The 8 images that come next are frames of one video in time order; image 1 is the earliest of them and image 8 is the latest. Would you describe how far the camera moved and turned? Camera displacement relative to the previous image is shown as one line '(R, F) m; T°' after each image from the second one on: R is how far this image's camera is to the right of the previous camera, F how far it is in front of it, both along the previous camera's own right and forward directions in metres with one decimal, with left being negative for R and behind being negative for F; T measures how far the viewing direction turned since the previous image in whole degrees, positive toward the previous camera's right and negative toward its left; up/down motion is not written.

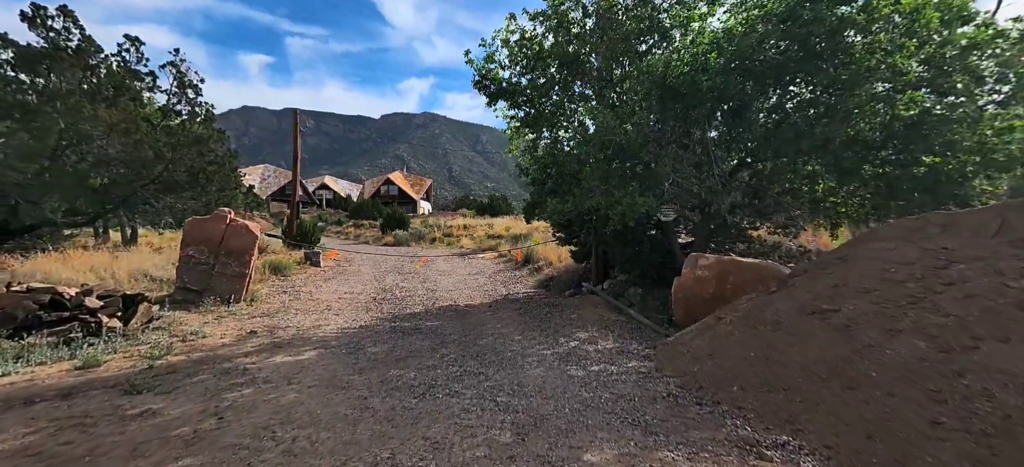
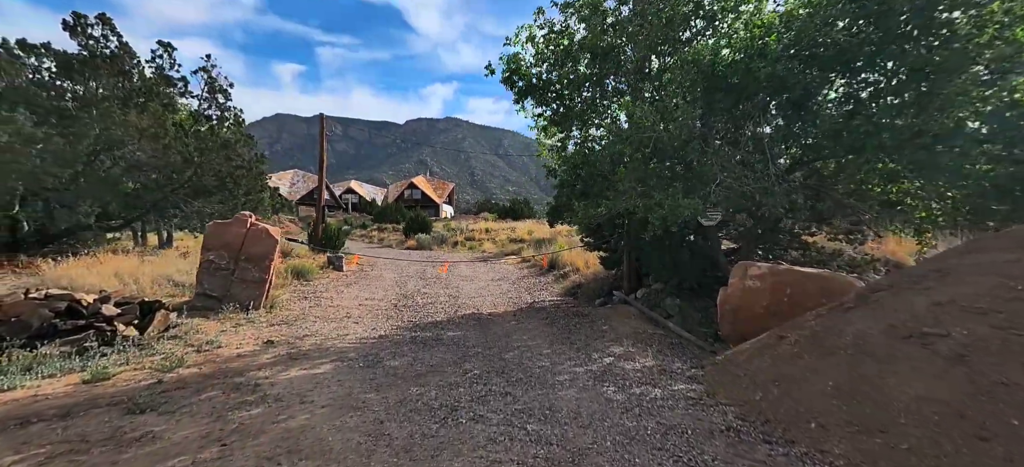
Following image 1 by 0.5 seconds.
(-0.1, +0.4) m; -3°
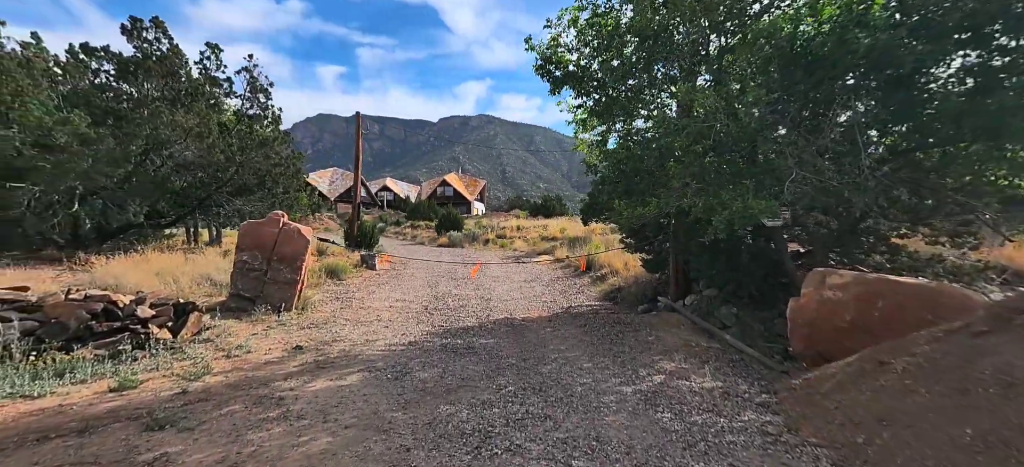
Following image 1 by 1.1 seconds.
(-0.1, +0.4) m; -4°
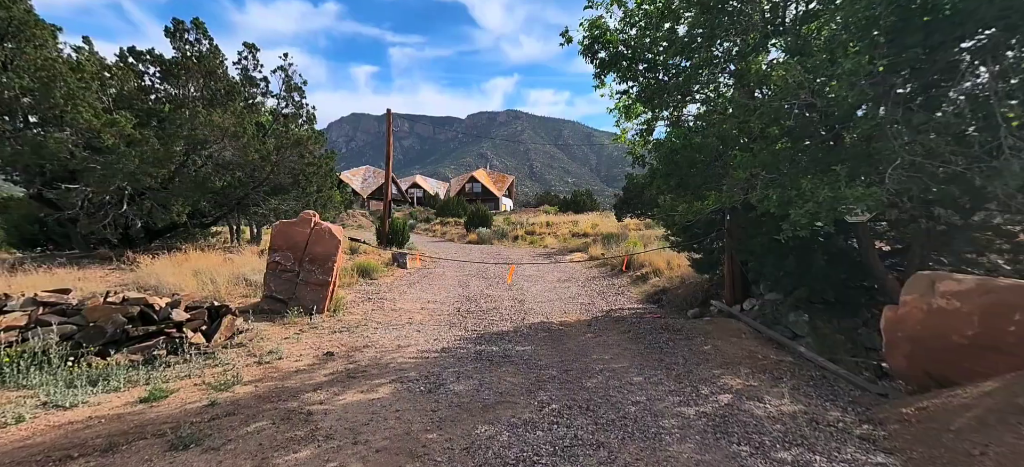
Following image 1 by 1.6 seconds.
(-0.1, +0.4) m; -3°
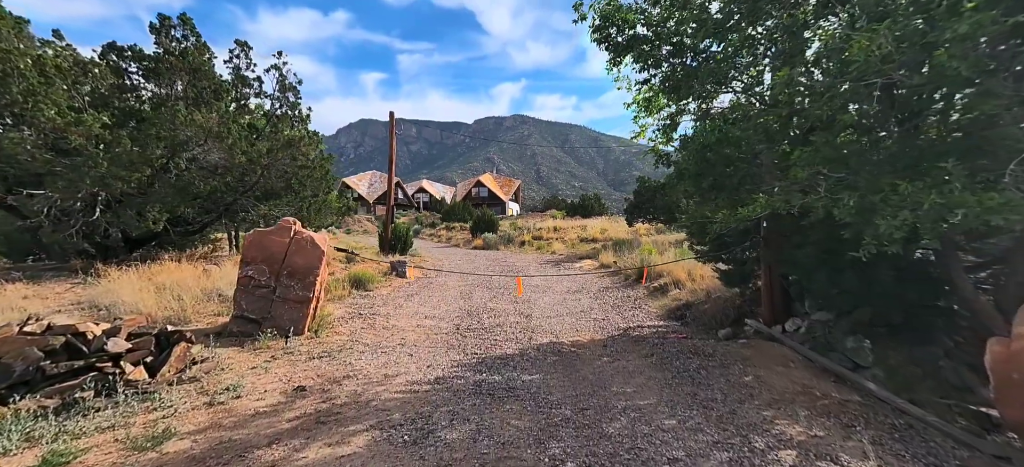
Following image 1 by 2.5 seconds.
(0.0, +0.8) m; -1°
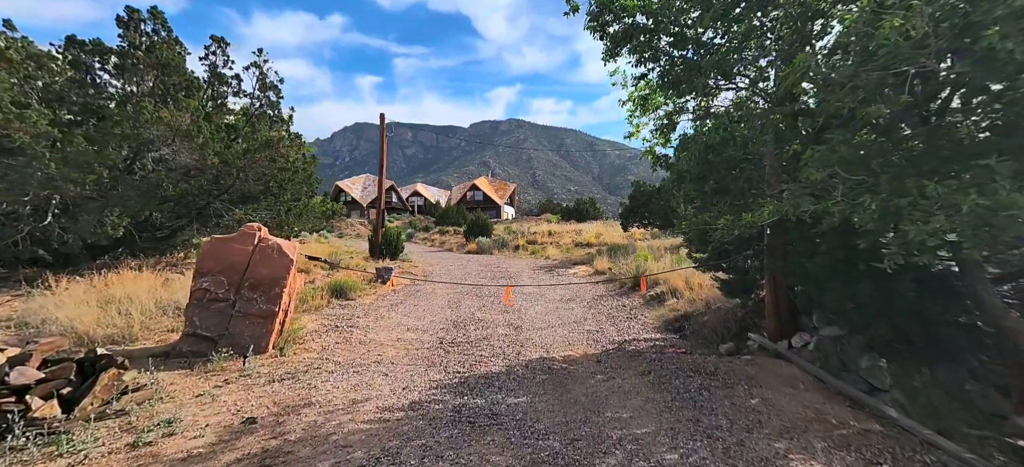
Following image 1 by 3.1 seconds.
(+0.1, +0.5) m; +1°
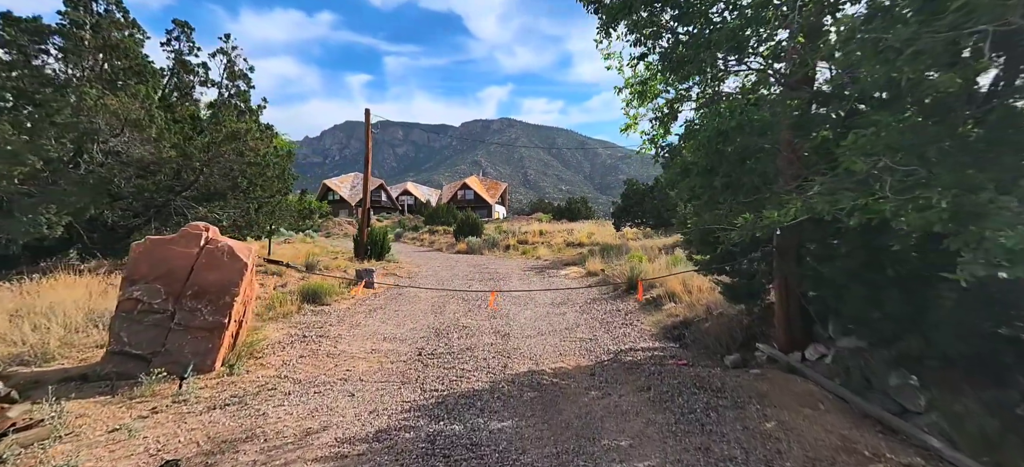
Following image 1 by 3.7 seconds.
(+0.1, +0.6) m; +1°
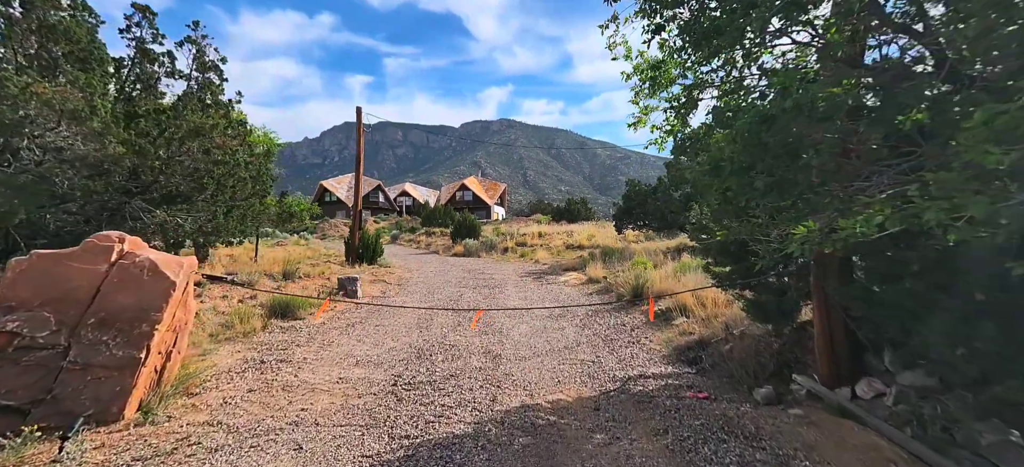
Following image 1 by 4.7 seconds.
(+0.1, +0.9) m; 0°
